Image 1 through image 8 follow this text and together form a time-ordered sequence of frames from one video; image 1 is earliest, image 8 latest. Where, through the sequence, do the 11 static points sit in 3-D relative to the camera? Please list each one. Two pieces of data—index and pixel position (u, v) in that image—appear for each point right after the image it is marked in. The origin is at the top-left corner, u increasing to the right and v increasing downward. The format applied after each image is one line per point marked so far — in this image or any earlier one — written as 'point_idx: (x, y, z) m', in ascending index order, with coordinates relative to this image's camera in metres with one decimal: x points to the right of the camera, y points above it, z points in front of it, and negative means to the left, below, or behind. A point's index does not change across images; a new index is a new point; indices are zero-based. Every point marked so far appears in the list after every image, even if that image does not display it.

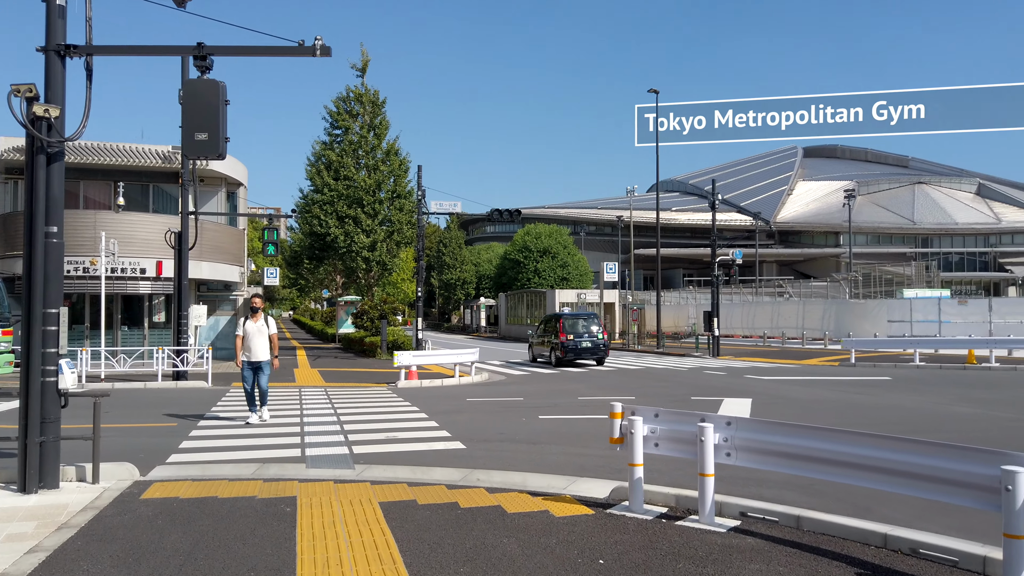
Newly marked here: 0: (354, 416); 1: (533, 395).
0: (-3.2, -2.5, +14.6) m
1: (+0.5, -2.3, +15.7) m
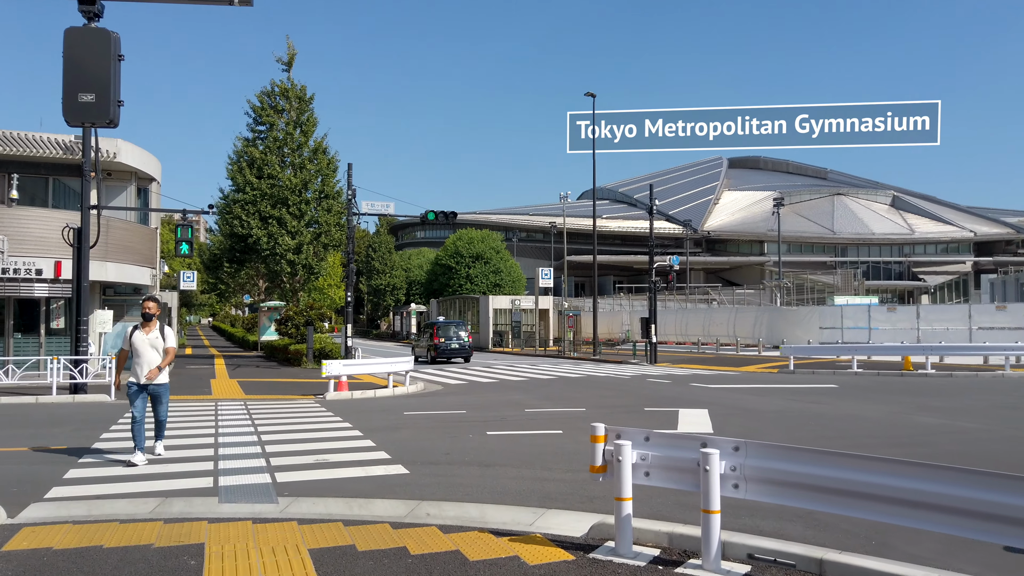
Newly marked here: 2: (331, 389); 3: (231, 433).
0: (-4.2, -2.6, +13.1) m
1: (-0.7, -2.4, +14.5) m
2: (-4.6, -2.6, +18.8) m
3: (-5.3, -2.7, +13.9) m
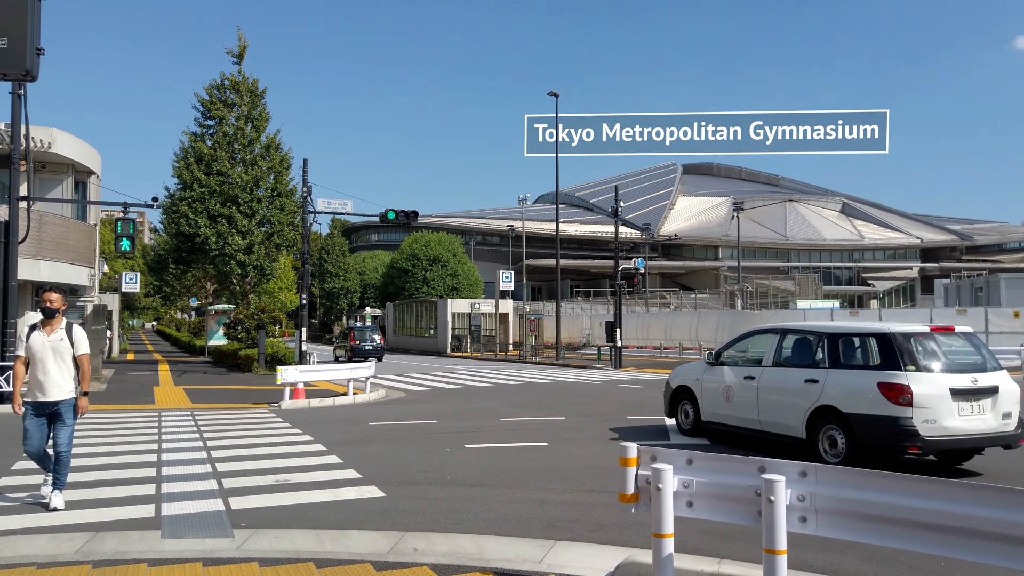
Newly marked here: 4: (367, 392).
0: (-4.6, -2.6, +11.9) m
1: (-1.2, -2.4, +13.5) m
2: (-5.4, -2.6, +17.5) m
3: (-5.7, -2.6, +12.5) m
4: (-3.8, -2.7, +19.2) m
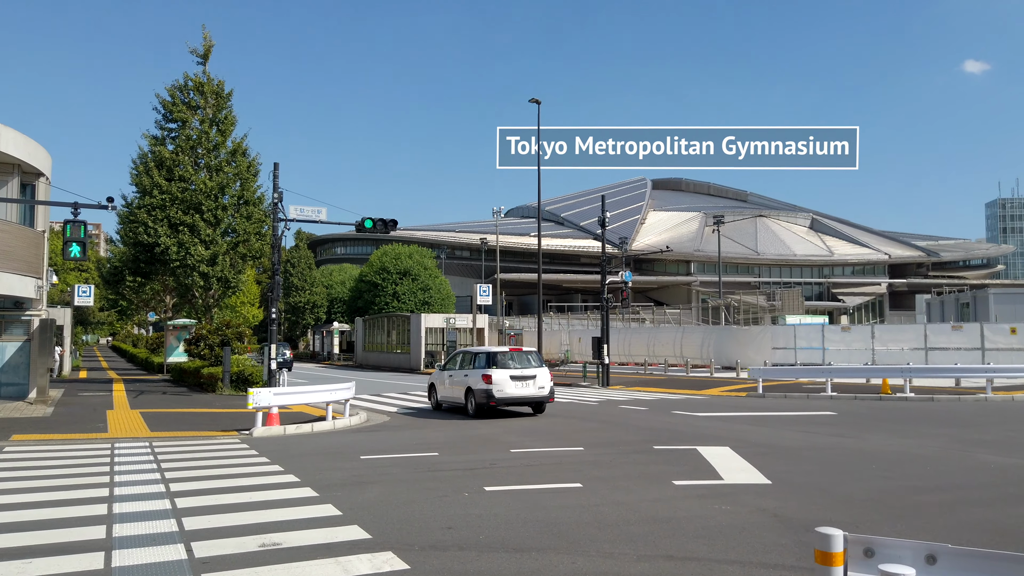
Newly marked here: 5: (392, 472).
0: (-4.3, -2.7, +10.0) m
1: (-1.0, -2.6, +11.8) m
2: (-5.4, -2.9, +15.6) m
3: (-5.5, -2.8, +10.6) m
4: (-3.9, -3.0, +17.3) m
5: (-1.6, -2.4, +9.6) m
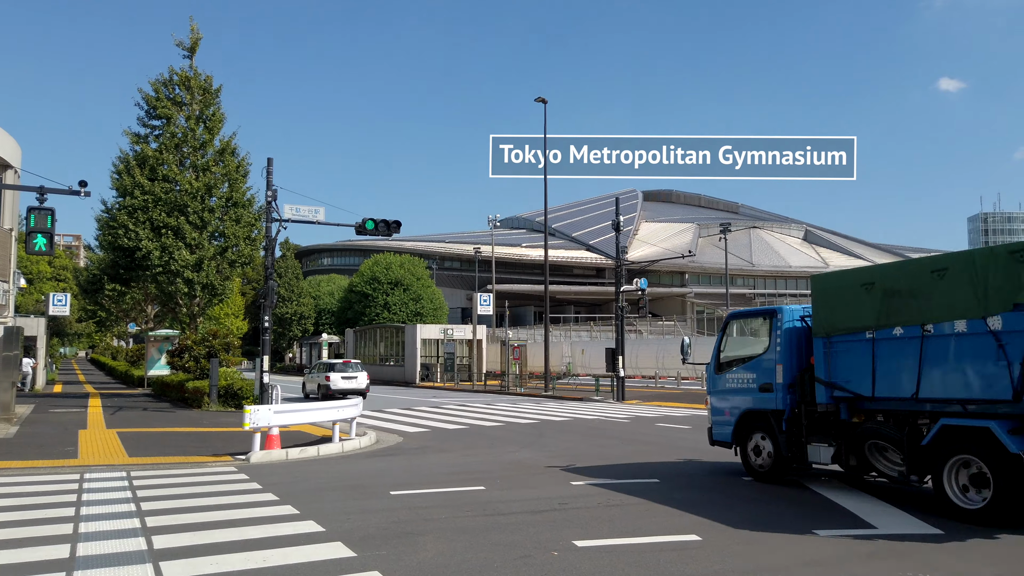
0: (-3.5, -2.7, +7.9) m
1: (-0.2, -2.5, +9.7) m
2: (-4.7, -2.9, +13.4) m
3: (-4.7, -2.8, +8.5) m
4: (-3.2, -3.1, +15.2) m
5: (-0.8, -2.3, +7.6) m
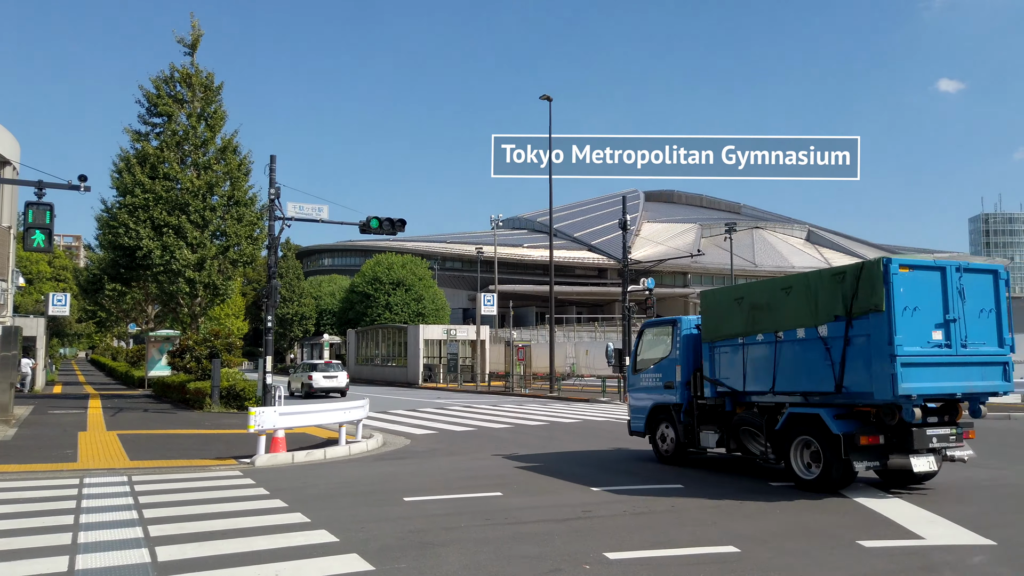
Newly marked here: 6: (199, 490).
0: (-3.3, -2.6, +7.5) m
1: (0.0, -2.5, +9.3) m
2: (-4.5, -2.9, +13.0) m
3: (-4.5, -2.7, +8.1) m
4: (-3.0, -3.1, +14.8) m
5: (-0.5, -2.3, +7.2) m
6: (-4.3, -2.8, +10.1) m
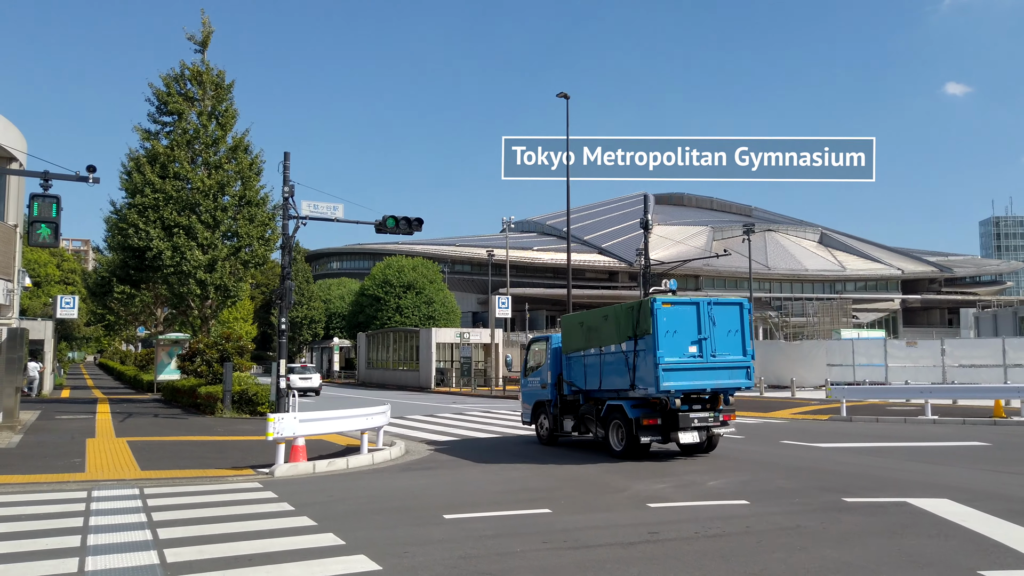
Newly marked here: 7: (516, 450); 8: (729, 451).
0: (-2.8, -2.6, +6.7) m
1: (+0.6, -2.5, +8.5) m
2: (-3.9, -2.8, +12.2) m
3: (-4.0, -2.7, +7.3) m
4: (-2.4, -3.1, +14.0) m
5: (0.0, -2.2, +6.3) m
6: (-3.8, -2.8, +9.3) m
7: (+0.1, -3.2, +14.7) m
8: (+4.1, -3.1, +13.9) m
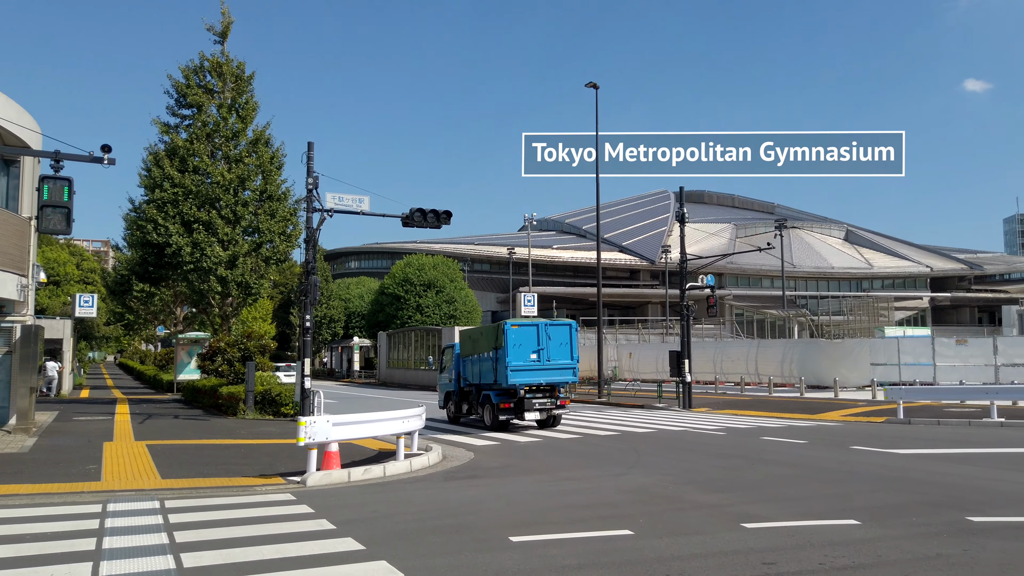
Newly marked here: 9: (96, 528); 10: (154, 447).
0: (-2.1, -2.4, +5.6) m
1: (+1.3, -2.3, +7.4) m
2: (-3.1, -2.7, +11.2) m
3: (-3.3, -2.5, +6.3) m
4: (-1.6, -2.9, +13.0) m
5: (+0.7, -2.1, +5.3) m
6: (-3.0, -2.7, +8.3) m
7: (+0.9, -3.1, +13.6) m
8: (+5.0, -2.9, +12.7) m
9: (-4.4, -2.7, +7.8) m
10: (-7.2, -3.2, +14.8) m
